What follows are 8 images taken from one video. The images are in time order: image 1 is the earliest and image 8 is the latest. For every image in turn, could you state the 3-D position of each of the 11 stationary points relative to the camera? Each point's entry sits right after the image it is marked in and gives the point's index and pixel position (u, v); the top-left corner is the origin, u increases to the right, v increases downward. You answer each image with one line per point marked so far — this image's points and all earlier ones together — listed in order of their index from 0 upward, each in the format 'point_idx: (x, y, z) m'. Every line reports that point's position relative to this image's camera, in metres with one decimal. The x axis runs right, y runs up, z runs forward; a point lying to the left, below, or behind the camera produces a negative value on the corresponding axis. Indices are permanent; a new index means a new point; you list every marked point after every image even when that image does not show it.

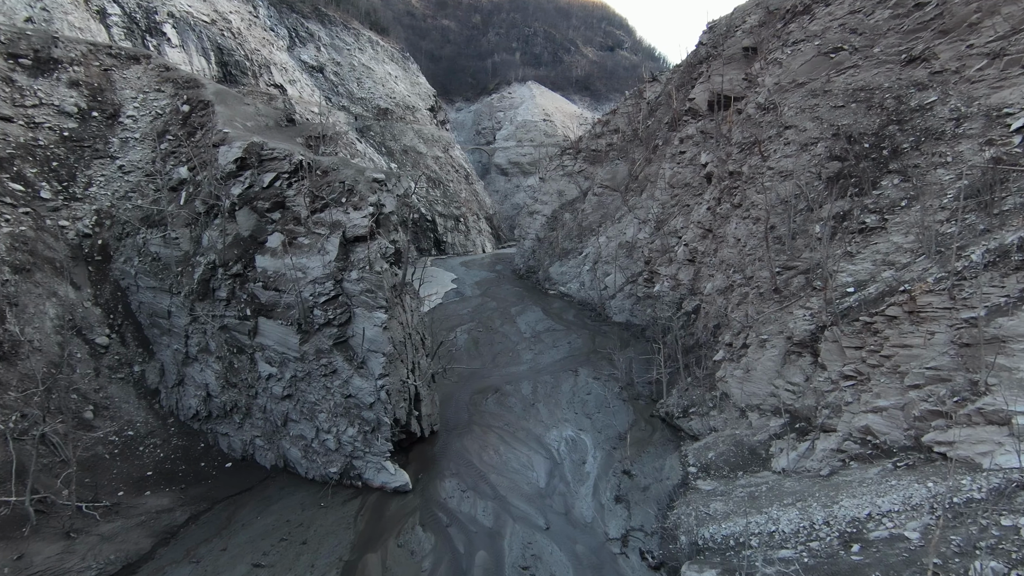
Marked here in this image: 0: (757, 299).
0: (+4.4, -0.2, +9.0) m
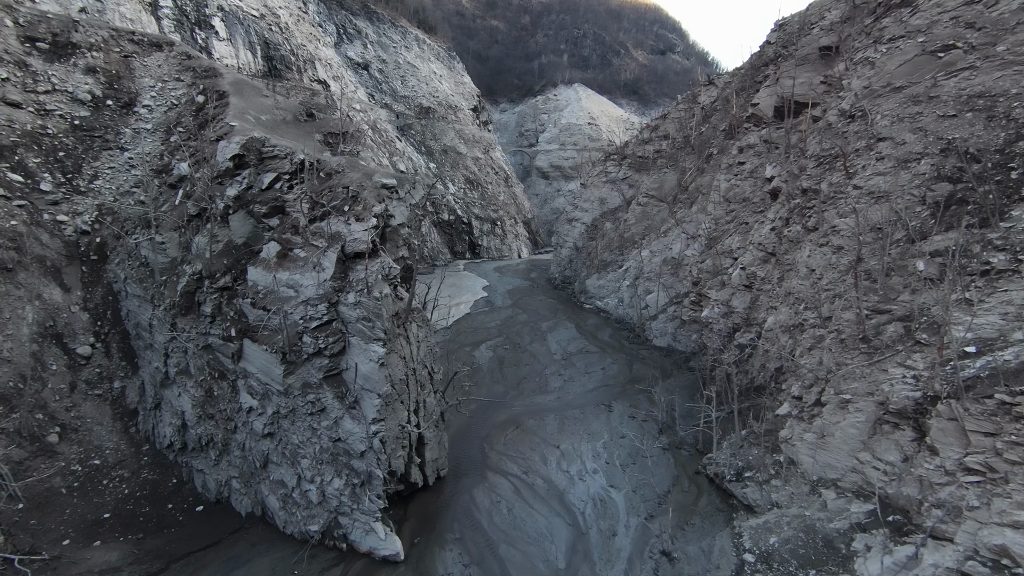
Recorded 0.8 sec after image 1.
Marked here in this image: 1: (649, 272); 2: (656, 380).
0: (+4.8, -0.9, +7.5) m
1: (+5.0, +0.6, +18.8) m
2: (+3.7, -2.3, +13.0) m
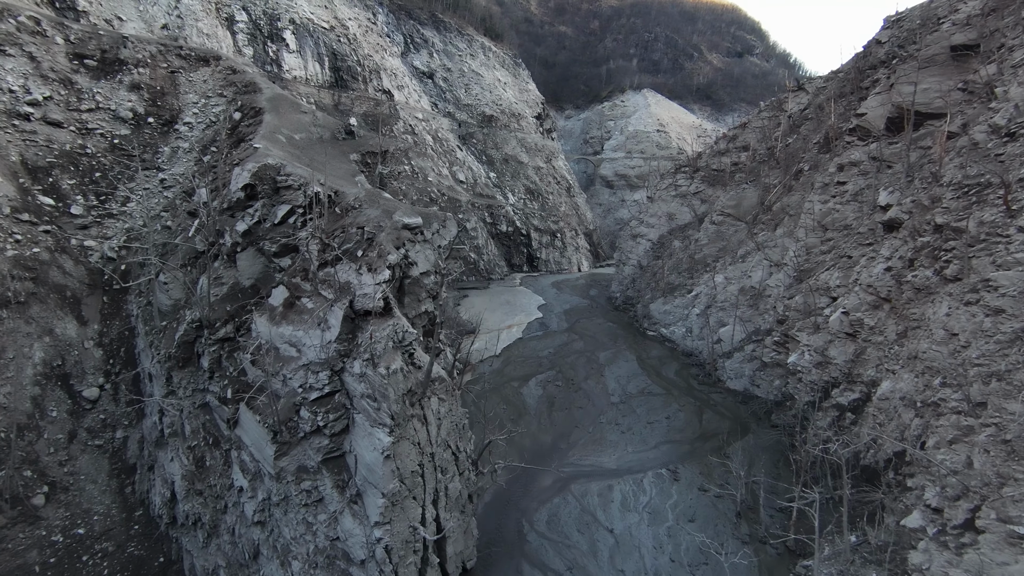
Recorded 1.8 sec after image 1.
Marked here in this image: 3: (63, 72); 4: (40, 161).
0: (+5.3, -1.7, +5.5) m
1: (+6.9, -0.4, +16.8) m
2: (+4.8, -3.2, +11.1) m
3: (-9.1, +4.3, +10.2) m
4: (-8.2, +2.2, +8.8) m
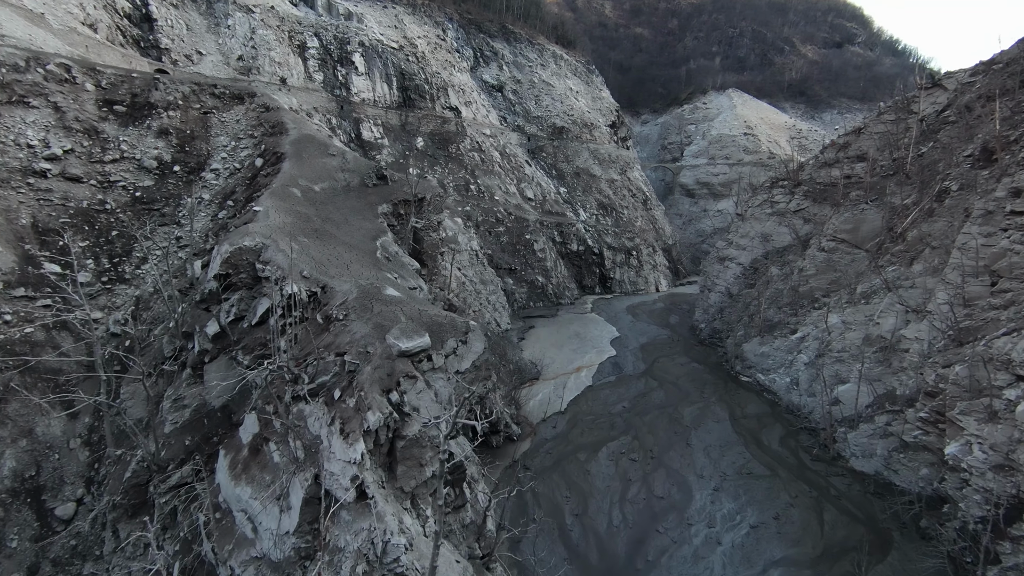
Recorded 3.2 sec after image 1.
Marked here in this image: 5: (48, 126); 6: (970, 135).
0: (+5.5, -2.9, +2.8) m
1: (+8.8, -1.7, +13.7) m
2: (+5.9, -4.4, +8.4) m
3: (-7.9, +3.1, +9.5) m
4: (-7.2, +1.0, +8.0) m
5: (-8.2, +2.9, +9.0) m
6: (+12.4, +4.3, +14.1) m
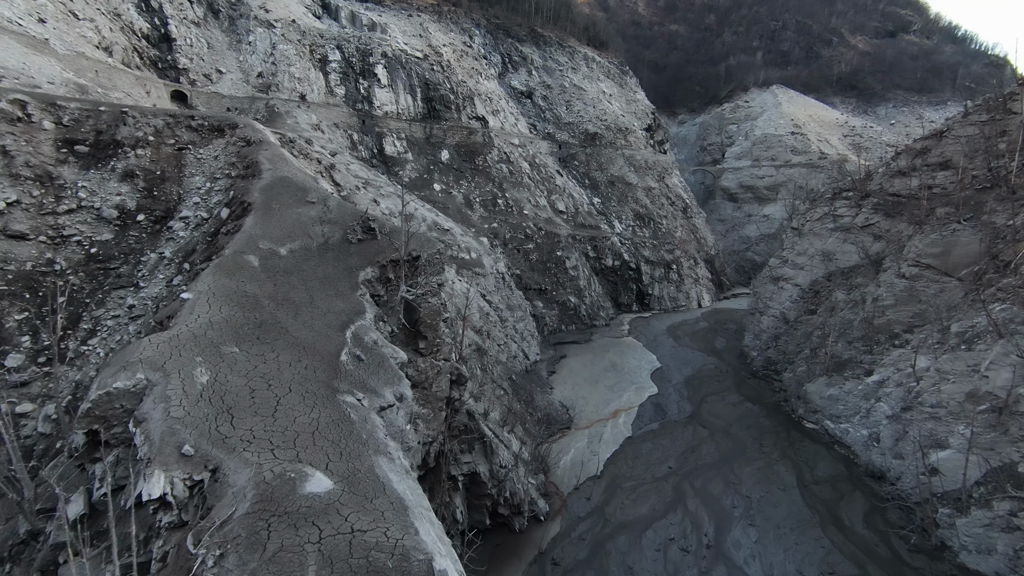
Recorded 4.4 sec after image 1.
0: (+5.4, -3.8, +0.7) m
1: (+9.4, -2.6, +11.4) m
2: (+6.1, -5.4, +6.2) m
3: (-7.6, +2.0, +8.3) m
4: (-7.0, -0.1, +6.8) m
5: (-7.9, +1.8, +7.8) m
6: (+13.0, +3.4, +11.5) m
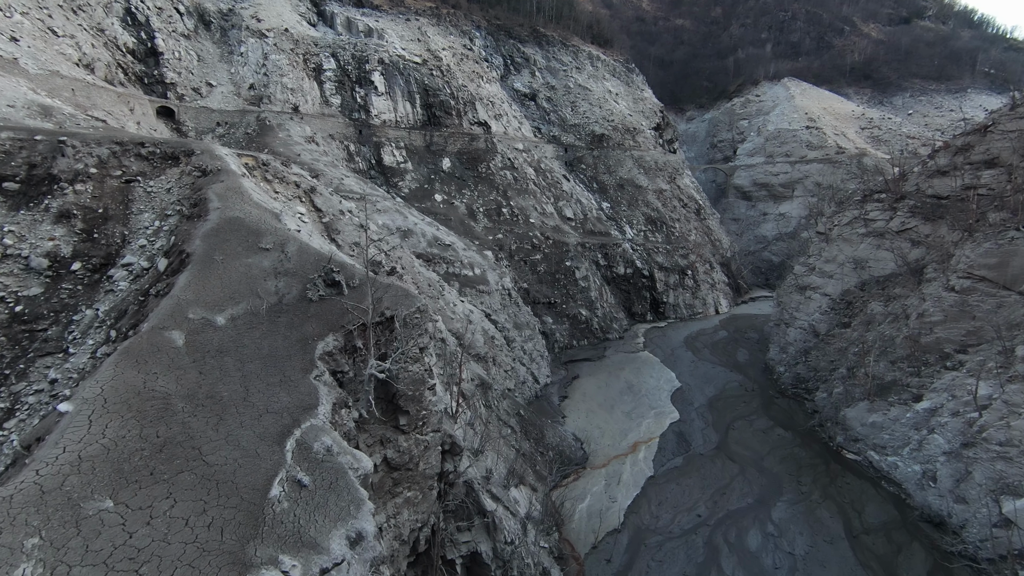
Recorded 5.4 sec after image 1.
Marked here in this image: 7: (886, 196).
0: (+5.4, -4.3, -0.7) m
1: (+9.6, -3.0, +9.9) m
2: (+6.3, -5.9, +4.8) m
3: (-7.6, +1.1, +7.2) m
4: (-7.0, -0.9, +5.6) m
5: (-7.9, +0.9, +6.7) m
6: (+13.0, +3.1, +10.0) m
7: (+12.8, +3.1, +17.4) m
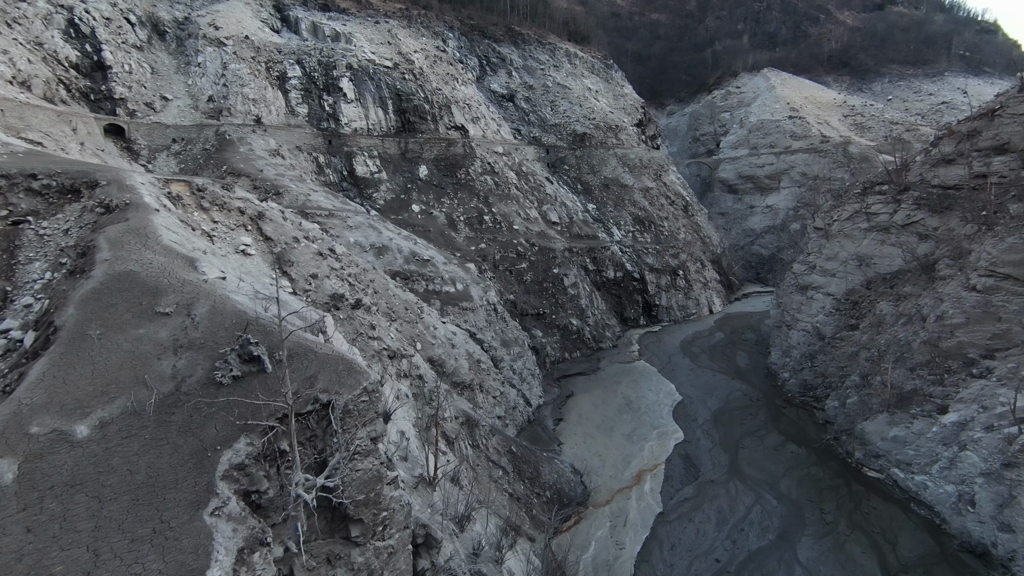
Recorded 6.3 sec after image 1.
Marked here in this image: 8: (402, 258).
0: (+5.6, -4.6, -1.9) m
1: (+9.4, -3.1, +8.8) m
2: (+6.4, -6.1, +3.7) m
3: (-7.9, +0.2, +5.7) m
4: (-7.1, -1.8, +4.2) m
5: (-8.2, 0.0, +5.2) m
6: (+12.5, +3.2, +9.0) m
7: (+12.1, +3.2, +16.4) m
8: (-3.8, +1.0, +17.5) m
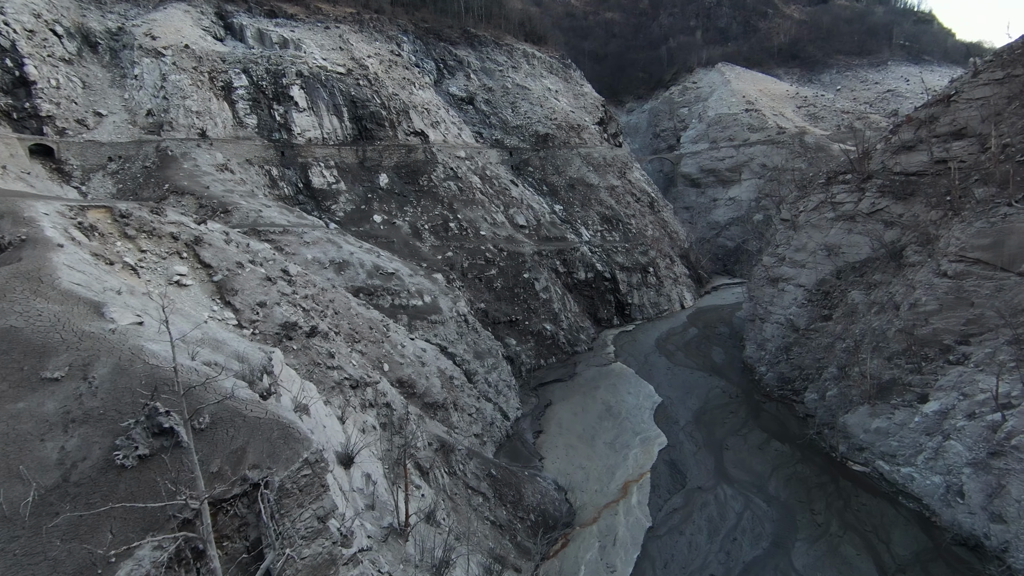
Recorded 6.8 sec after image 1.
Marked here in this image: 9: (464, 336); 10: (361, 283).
0: (+5.9, -4.5, -2.2) m
1: (+9.1, -2.8, +8.7) m
2: (+6.5, -6.0, +3.4) m
3: (-8.2, -0.5, +4.6) m
4: (-7.2, -2.4, +3.1) m
5: (-8.5, -0.7, +4.1) m
6: (+11.8, +3.6, +9.0) m
7: (+11.0, +3.6, +16.4) m
8: (-4.8, +0.5, +16.6) m
9: (-1.7, -1.6, +17.3) m
10: (-4.8, +0.2, +16.3) m
